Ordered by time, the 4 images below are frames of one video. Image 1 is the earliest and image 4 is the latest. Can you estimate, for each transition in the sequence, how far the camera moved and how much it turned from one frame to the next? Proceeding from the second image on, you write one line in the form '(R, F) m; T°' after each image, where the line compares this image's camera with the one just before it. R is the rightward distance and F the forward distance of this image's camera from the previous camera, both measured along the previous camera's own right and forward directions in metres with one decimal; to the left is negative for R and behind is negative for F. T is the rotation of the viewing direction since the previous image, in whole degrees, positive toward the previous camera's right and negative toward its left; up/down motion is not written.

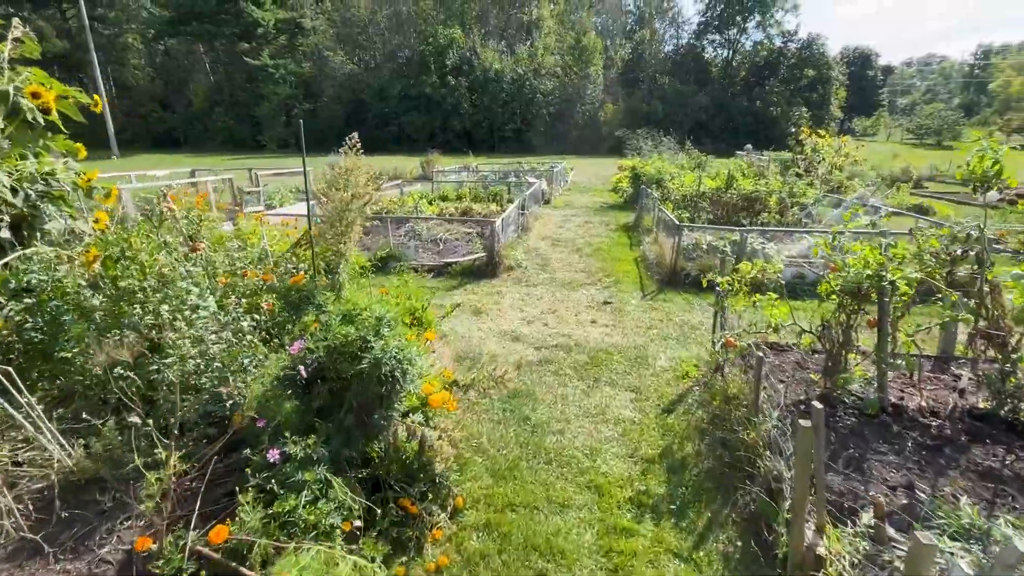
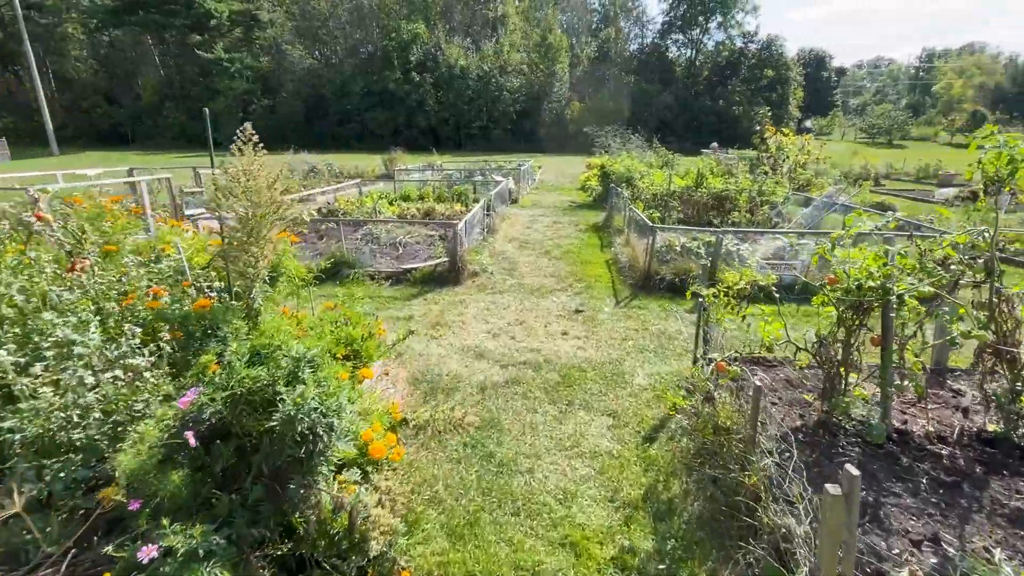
(+0.1, +0.5) m; +4°
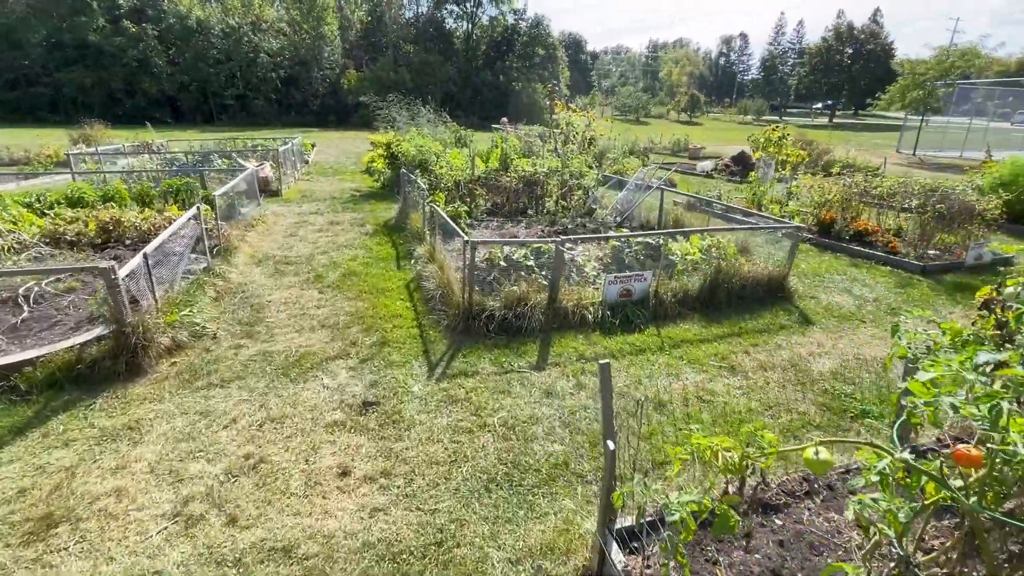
(+0.6, +2.4) m; +23°
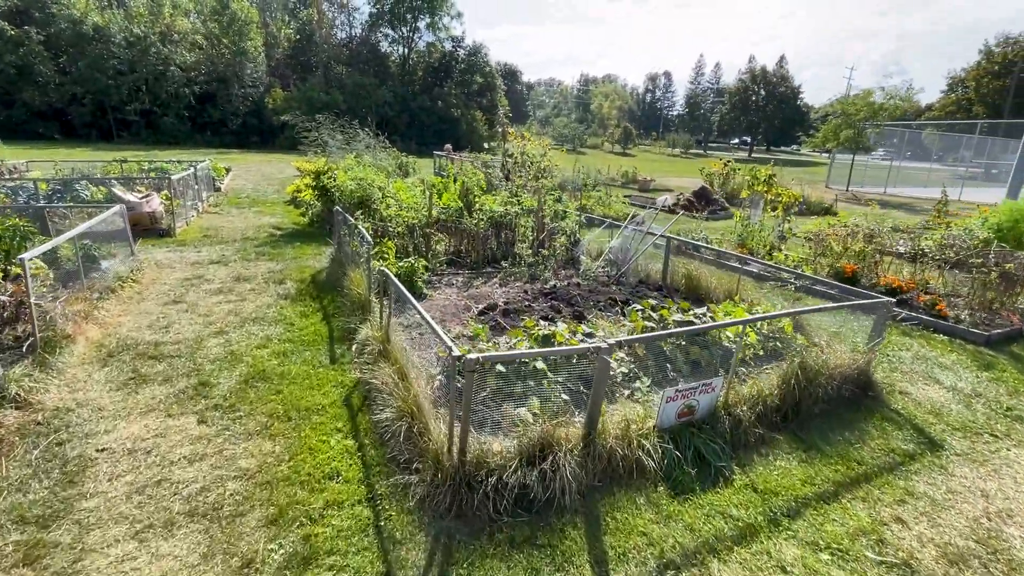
(-0.5, +1.9) m; +8°
